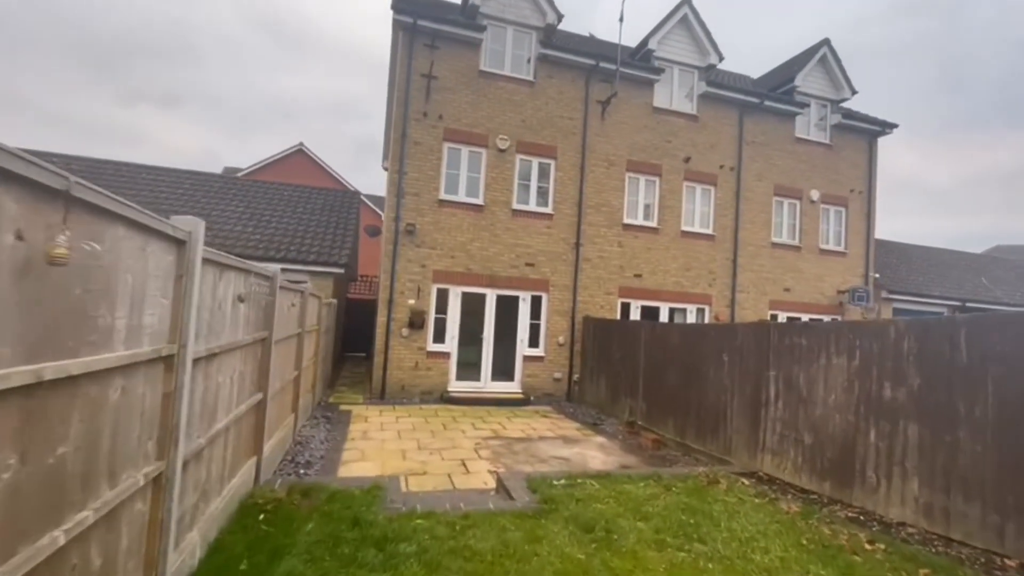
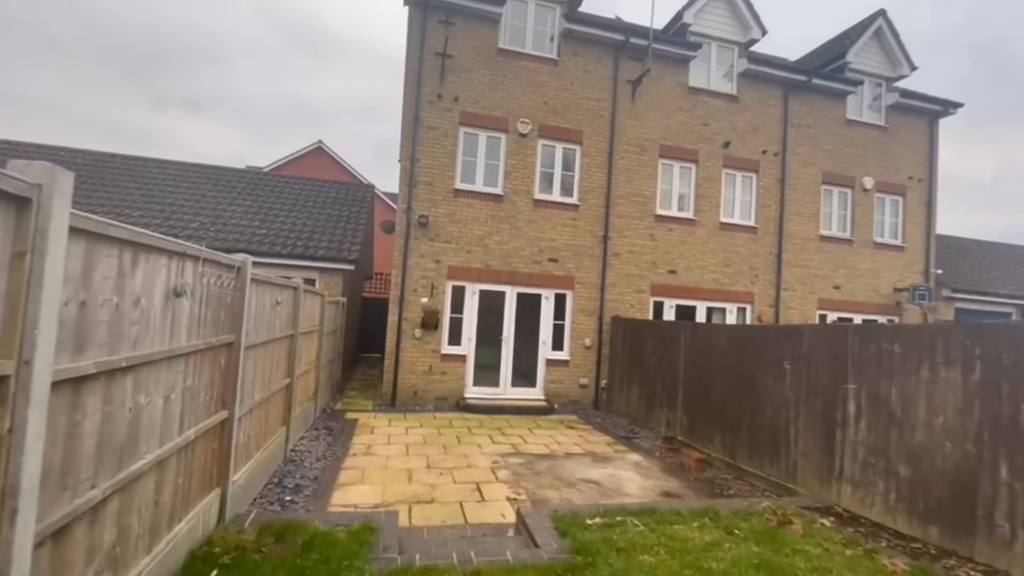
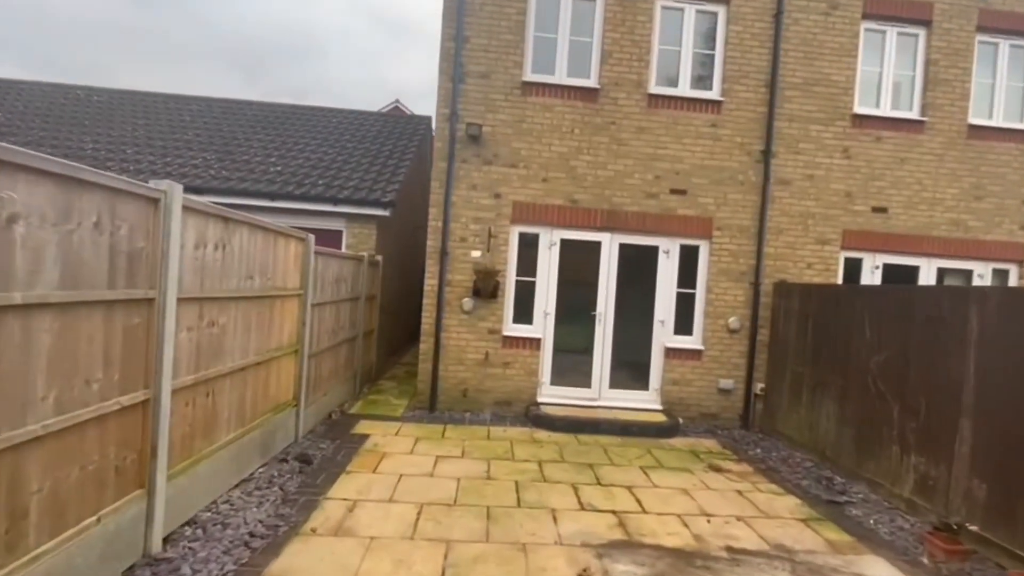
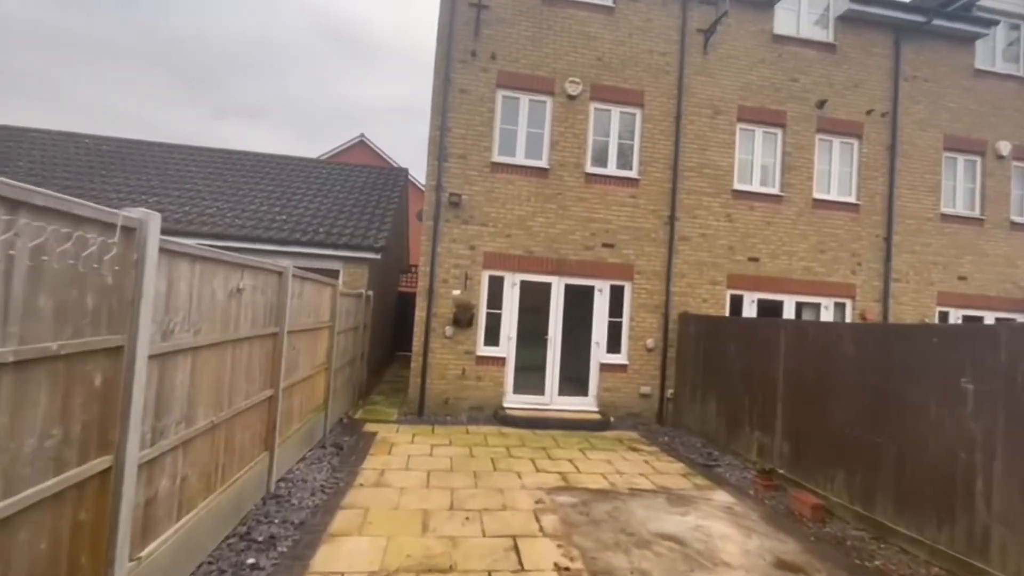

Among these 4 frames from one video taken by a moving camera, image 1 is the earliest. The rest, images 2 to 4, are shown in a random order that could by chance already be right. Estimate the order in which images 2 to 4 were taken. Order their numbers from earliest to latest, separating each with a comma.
2, 4, 3
